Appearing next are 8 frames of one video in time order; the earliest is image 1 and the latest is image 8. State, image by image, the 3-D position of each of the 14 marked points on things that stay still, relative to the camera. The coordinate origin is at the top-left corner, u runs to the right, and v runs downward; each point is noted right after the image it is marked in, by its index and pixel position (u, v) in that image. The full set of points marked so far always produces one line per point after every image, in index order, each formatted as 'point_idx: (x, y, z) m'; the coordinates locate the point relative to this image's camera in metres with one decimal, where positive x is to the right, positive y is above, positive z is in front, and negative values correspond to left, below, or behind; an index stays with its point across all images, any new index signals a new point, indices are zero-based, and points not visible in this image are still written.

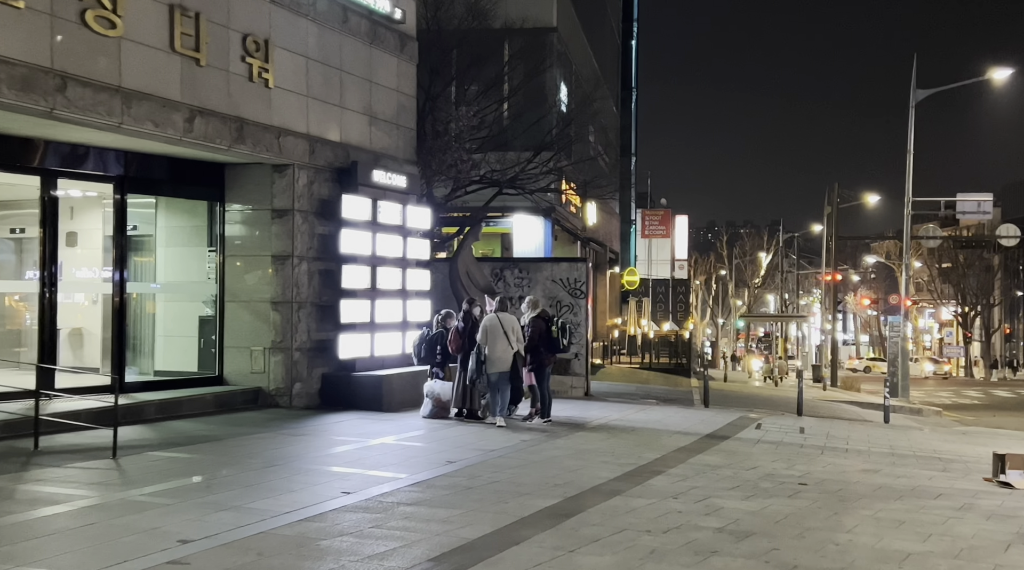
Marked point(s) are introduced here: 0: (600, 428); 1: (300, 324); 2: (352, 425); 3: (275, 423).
0: (+1.4, -2.2, +17.7) m
1: (-3.3, -0.6, +17.9) m
2: (-2.3, -2.1, +17.0) m
3: (-3.4, -2.0, +16.7) m
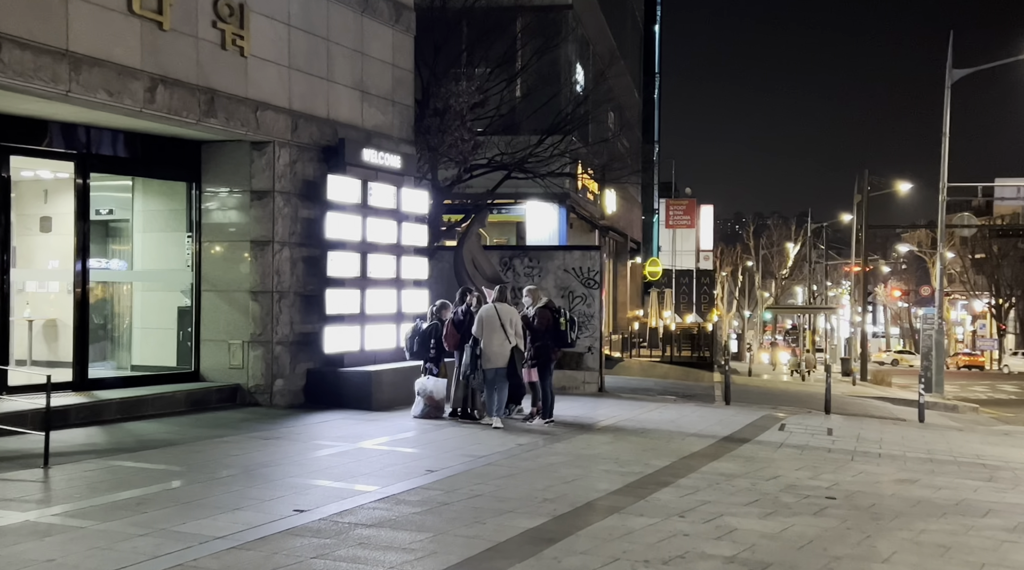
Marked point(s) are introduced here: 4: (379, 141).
0: (+1.3, -2.0, +16.1) m
1: (-3.3, -0.5, +16.5) m
2: (-2.3, -1.9, +15.6) m
3: (-3.4, -1.8, +15.2) m
4: (-2.2, +2.4, +19.0) m
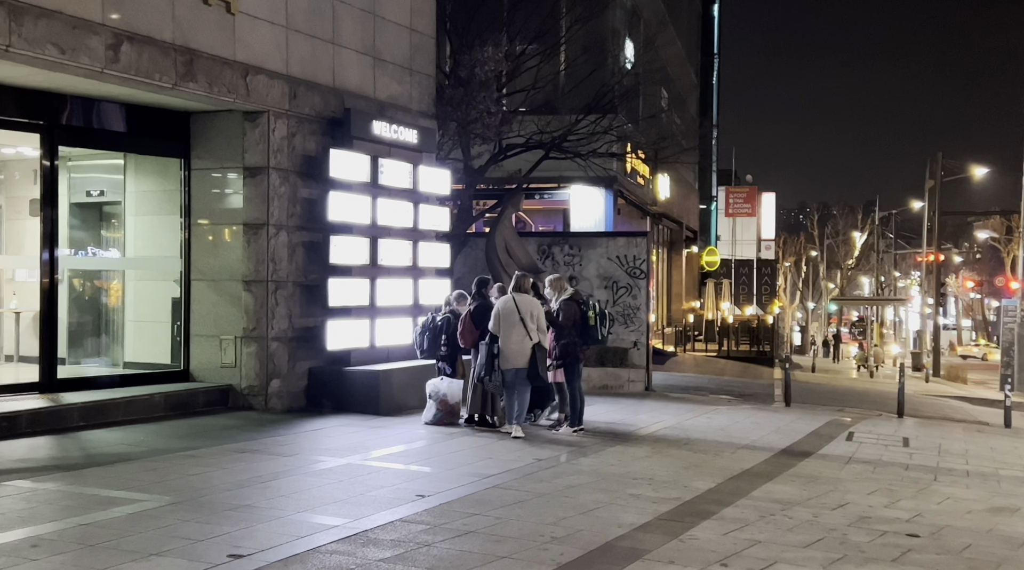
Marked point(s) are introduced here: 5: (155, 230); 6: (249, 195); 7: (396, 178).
0: (+1.6, -1.9, +14.0) m
1: (-3.0, -0.3, +14.6) m
2: (-2.0, -1.7, +13.6) m
3: (-3.2, -1.7, +13.4) m
4: (-1.8, +2.6, +17.0) m
5: (-4.6, +0.7, +15.2) m
6: (-3.3, +1.1, +14.5) m
7: (-1.6, +1.5, +16.5) m
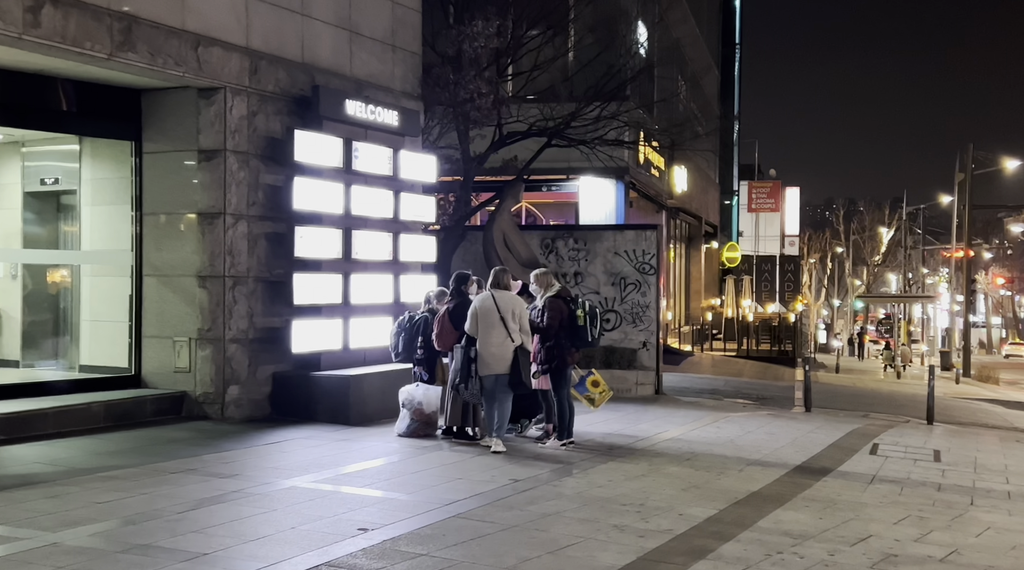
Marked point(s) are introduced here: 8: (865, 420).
0: (+1.4, -1.8, +12.5) m
1: (-3.1, -0.3, +13.1) m
2: (-2.2, -1.7, +12.2) m
3: (-3.4, -1.6, +11.9) m
4: (-1.9, +2.6, +15.6) m
5: (-4.8, +0.8, +13.8) m
6: (-3.5, +1.2, +13.0) m
7: (-1.8, +1.6, +15.0) m
8: (+6.0, -2.3, +19.4) m
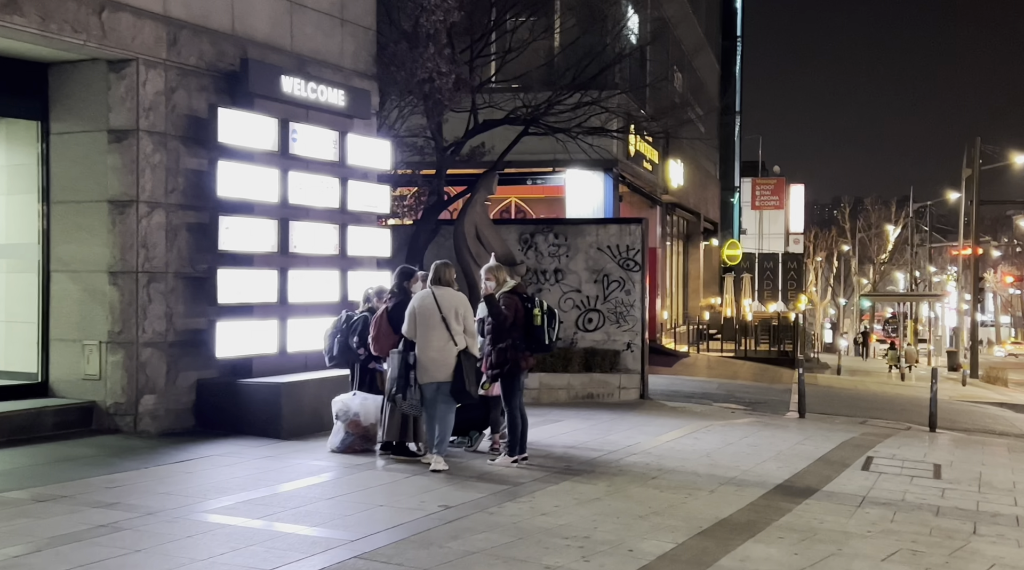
0: (+0.9, -1.8, +11.0) m
1: (-3.7, -0.2, +11.8) m
2: (-2.8, -1.7, +10.8) m
3: (-3.9, -1.6, +10.5) m
4: (-2.4, +2.7, +14.2) m
5: (-5.3, +0.8, +12.4) m
6: (-4.0, +1.2, +11.7) m
7: (-2.3, +1.6, +13.6) m
8: (+5.5, -2.2, +17.9) m
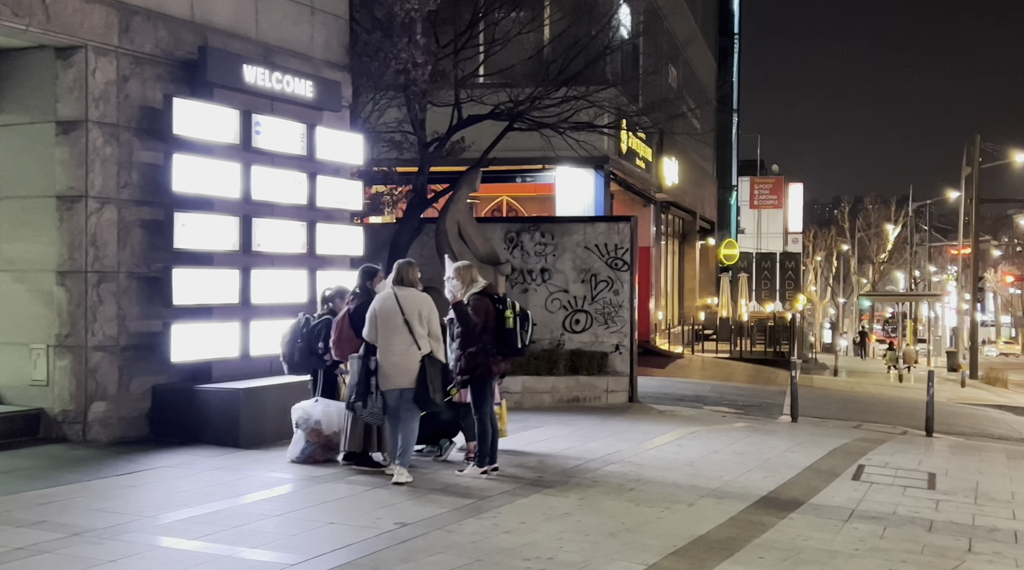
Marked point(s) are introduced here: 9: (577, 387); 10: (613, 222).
0: (+0.6, -1.8, +10.4) m
1: (-4.0, -0.2, +11.1) m
2: (-3.1, -1.7, +10.2) m
3: (-4.2, -1.6, +9.9) m
4: (-2.7, +2.7, +13.5) m
5: (-5.6, +0.8, +11.8) m
6: (-4.3, +1.2, +11.0) m
7: (-2.6, +1.6, +13.0) m
8: (+5.2, -2.2, +17.3) m
9: (+1.0, -1.6, +18.4) m
10: (+1.6, +1.1, +19.2) m
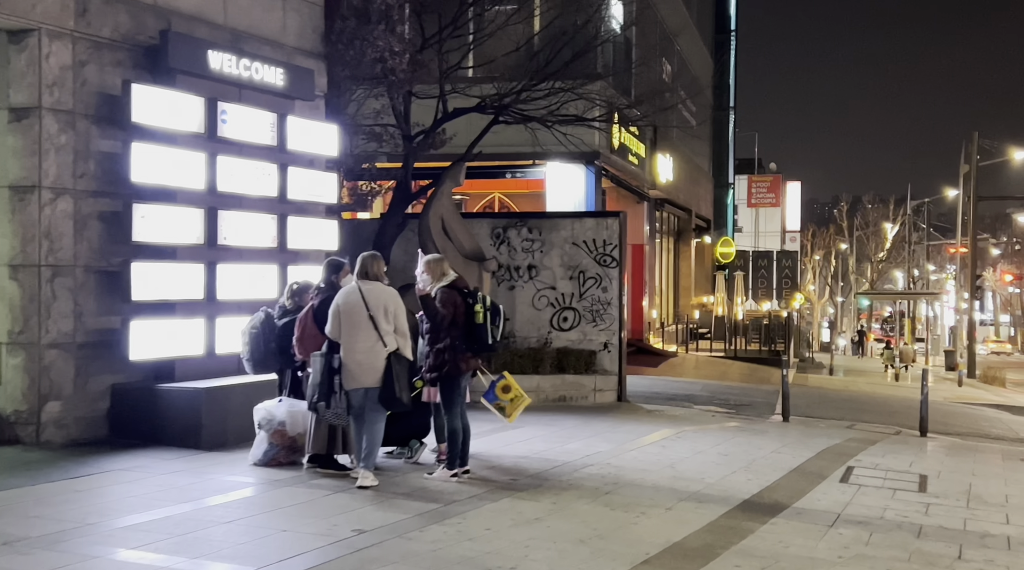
0: (+0.4, -1.8, +10.0) m
1: (-4.2, -0.2, +10.7) m
2: (-3.3, -1.6, +9.7) m
3: (-4.5, -1.6, +9.5) m
4: (-2.9, +2.7, +13.1) m
5: (-5.8, +0.9, +11.3) m
6: (-4.6, +1.3, +10.6) m
7: (-2.9, +1.7, +12.5) m
8: (+4.9, -2.2, +16.8) m
9: (+0.8, -1.6, +17.9) m
10: (+1.4, +1.1, +18.7) m
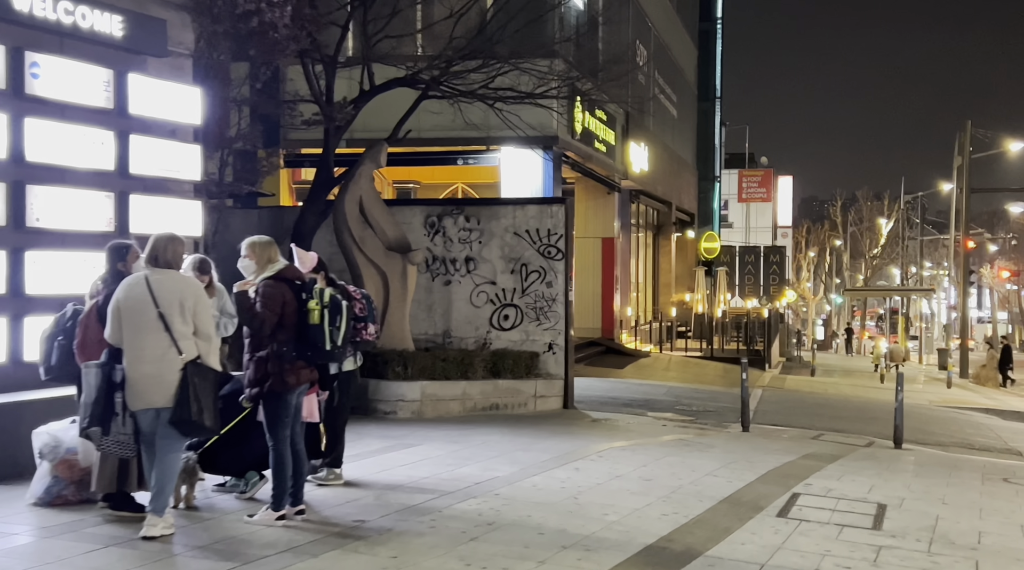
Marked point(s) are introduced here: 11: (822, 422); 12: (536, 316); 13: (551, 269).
0: (-0.7, -1.7, +7.9) m
1: (-5.3, -0.1, +8.6) m
2: (-4.4, -1.5, +7.6) m
3: (-5.6, -1.5, +7.4) m
4: (-4.0, +2.8, +11.0) m
5: (-6.9, +0.9, +9.2) m
6: (-5.7, +1.3, +8.5) m
7: (-3.9, +1.8, +10.4) m
8: (+3.9, -2.1, +14.7) m
9: (-0.3, -1.5, +15.9) m
10: (+0.3, +1.2, +16.6) m
11: (+5.2, -2.3, +19.4) m
12: (+0.1, -0.4, +16.6) m
13: (+0.4, +0.2, +16.6) m
